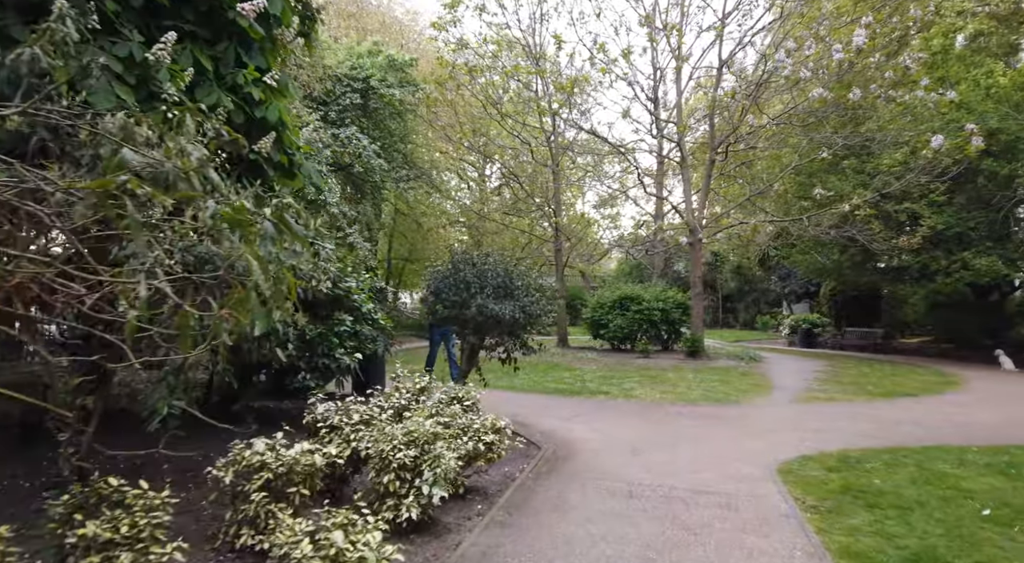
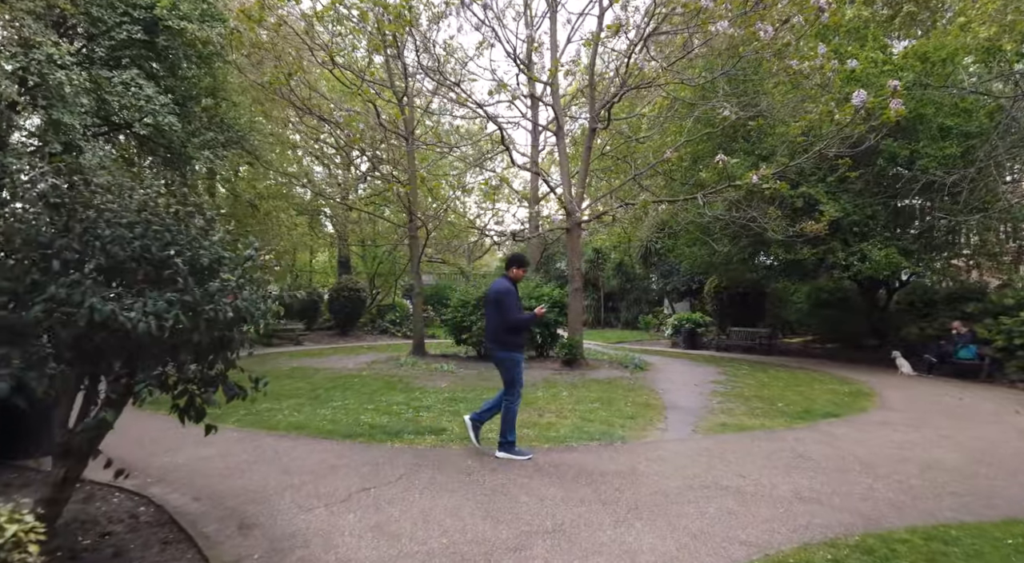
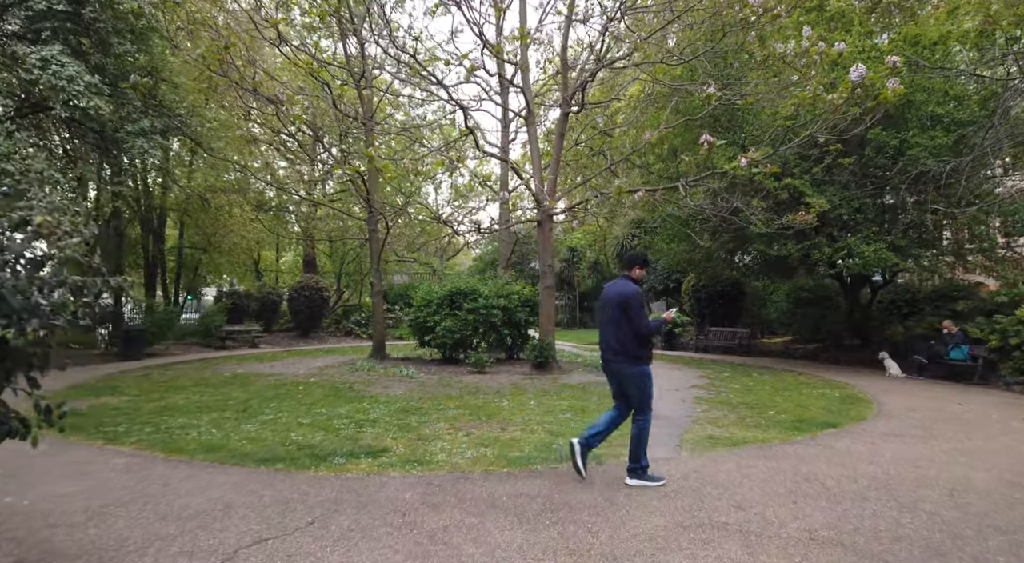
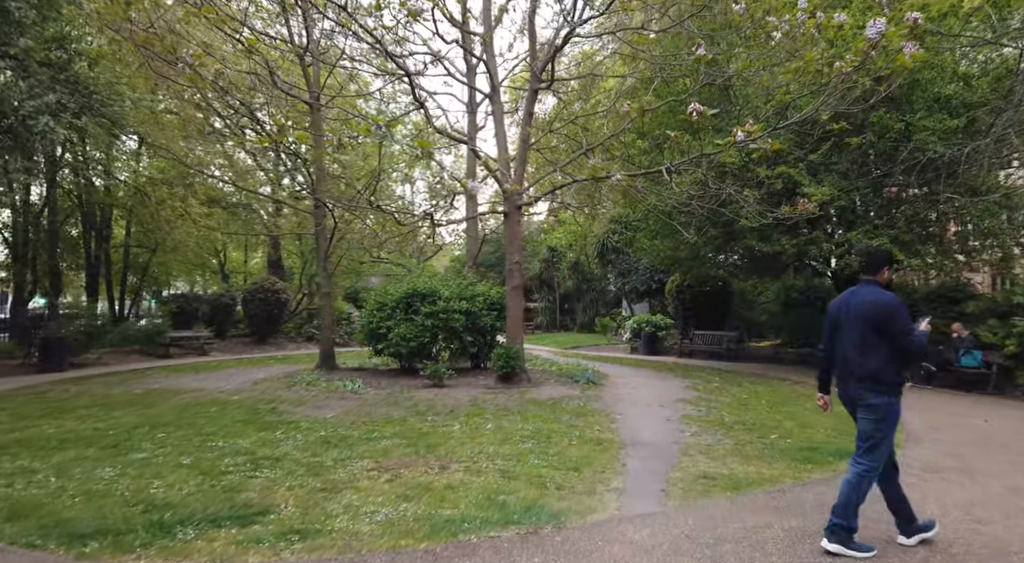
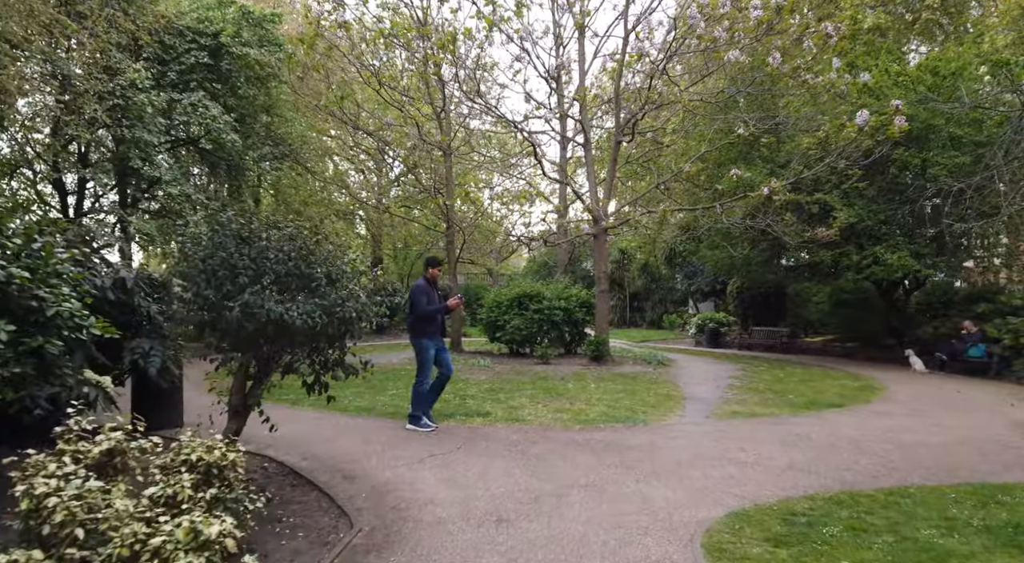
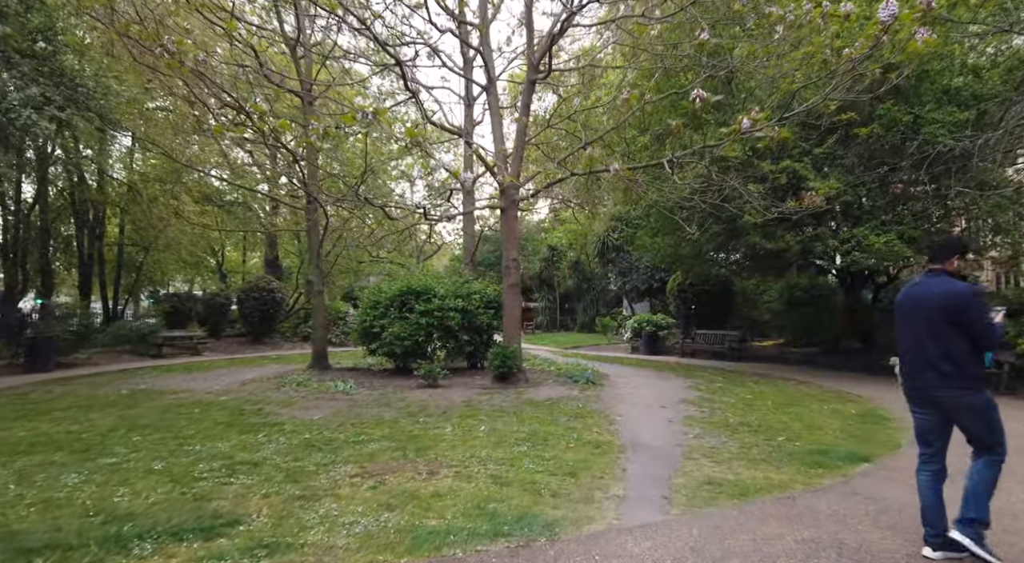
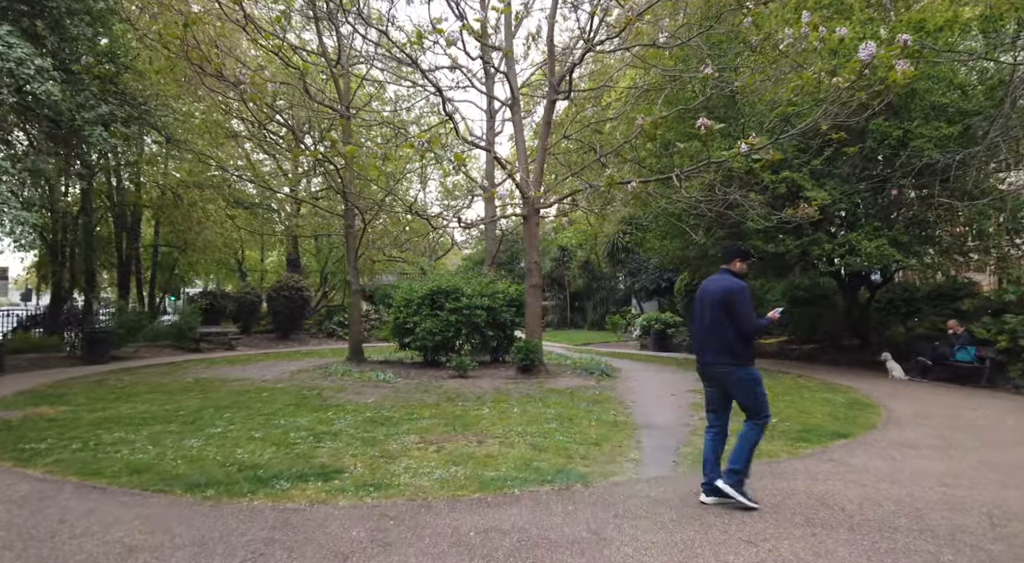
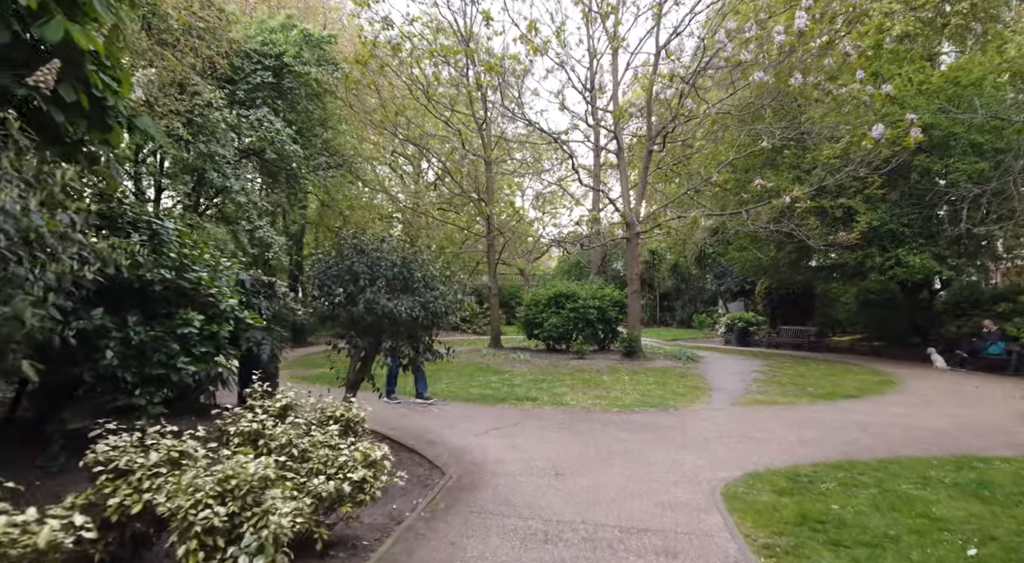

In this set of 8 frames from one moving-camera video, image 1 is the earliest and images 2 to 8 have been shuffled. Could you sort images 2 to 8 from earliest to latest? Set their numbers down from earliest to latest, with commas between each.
8, 5, 2, 3, 7, 4, 6
